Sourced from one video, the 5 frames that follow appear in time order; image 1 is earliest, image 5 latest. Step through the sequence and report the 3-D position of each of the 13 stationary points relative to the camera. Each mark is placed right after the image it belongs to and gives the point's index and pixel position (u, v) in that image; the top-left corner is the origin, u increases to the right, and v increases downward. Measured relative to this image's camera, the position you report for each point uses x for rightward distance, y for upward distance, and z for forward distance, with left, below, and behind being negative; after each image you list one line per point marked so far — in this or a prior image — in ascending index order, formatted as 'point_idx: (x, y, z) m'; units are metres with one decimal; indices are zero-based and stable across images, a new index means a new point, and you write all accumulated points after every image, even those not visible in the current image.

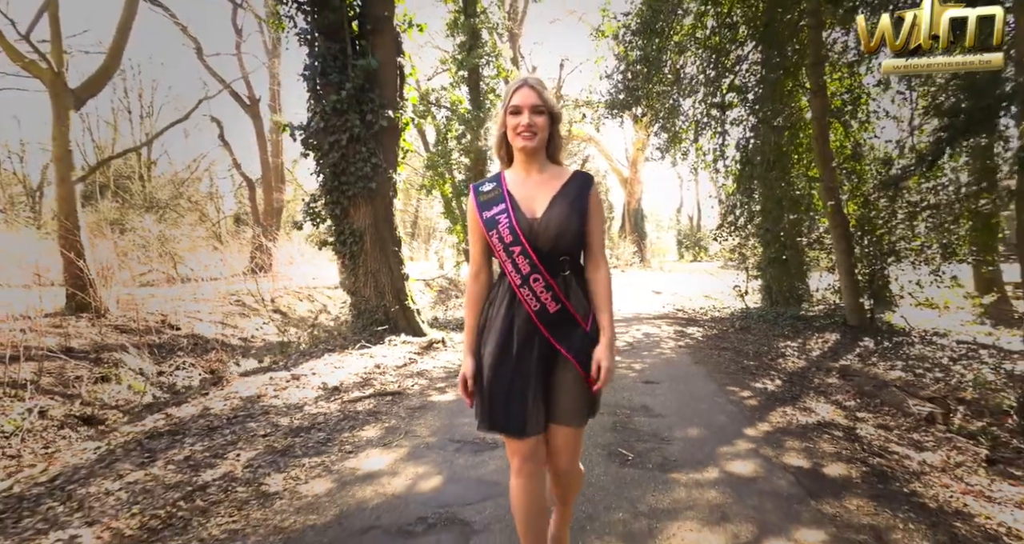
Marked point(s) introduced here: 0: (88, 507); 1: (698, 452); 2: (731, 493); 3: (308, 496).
0: (-1.8, -1.0, +2.4) m
1: (+1.1, -1.0, +3.3) m
2: (+1.1, -1.1, +2.7) m
3: (-0.9, -1.0, +2.6) m
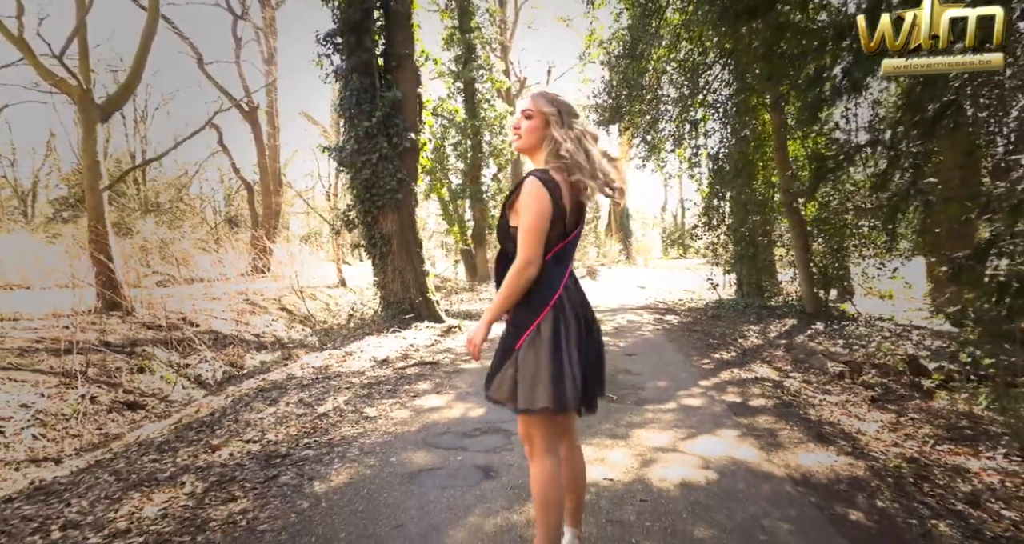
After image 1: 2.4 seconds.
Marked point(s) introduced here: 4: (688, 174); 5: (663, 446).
0: (-1.7, -1.0, +3.6) m
1: (+1.2, -1.0, +4.5) m
2: (+1.2, -1.0, +4.0) m
3: (-0.8, -1.0, +3.8) m
4: (+3.5, +2.0, +11.0) m
5: (+0.9, -1.0, +3.4) m
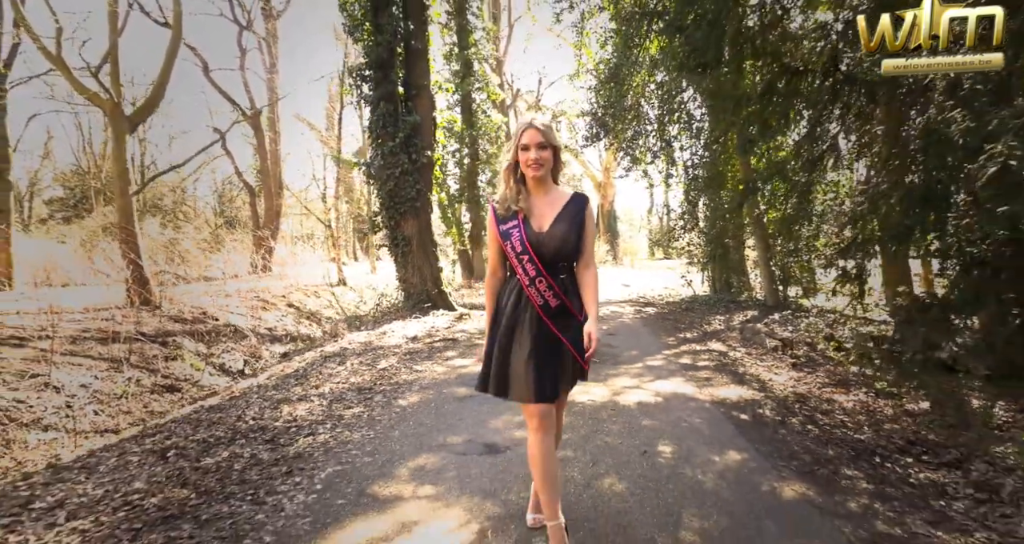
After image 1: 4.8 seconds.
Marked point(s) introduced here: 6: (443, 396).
0: (-1.6, -0.9, +5.0) m
1: (+1.3, -0.9, +6.0) m
2: (+1.3, -0.9, +5.4) m
3: (-0.7, -0.9, +5.2) m
4: (+3.5, +2.0, +12.5) m
5: (+1.0, -1.0, +4.8) m
6: (-0.5, -0.9, +4.2) m
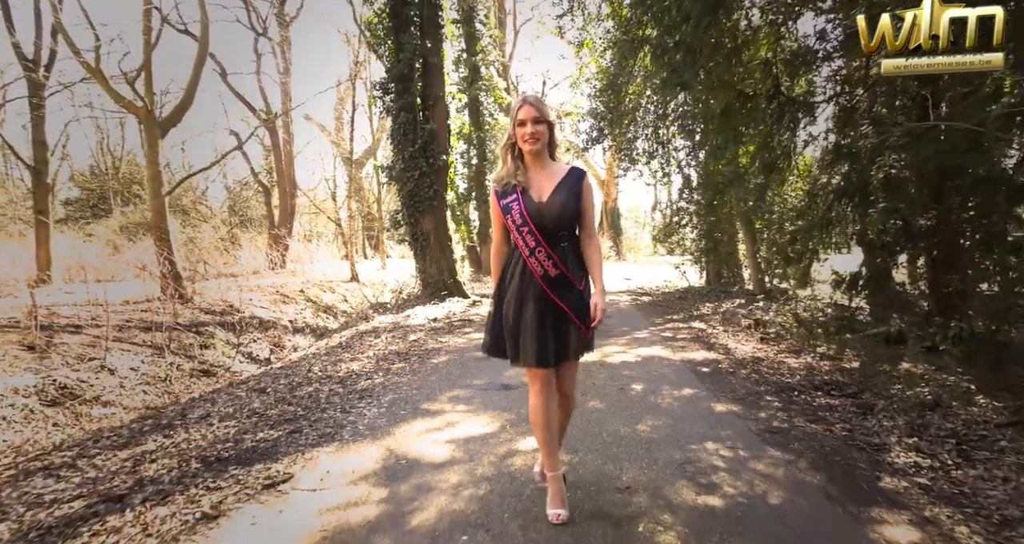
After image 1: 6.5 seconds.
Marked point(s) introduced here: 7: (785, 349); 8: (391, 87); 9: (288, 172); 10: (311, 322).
0: (-1.5, -0.8, +6.0) m
1: (+1.4, -0.8, +7.0) m
2: (+1.4, -0.8, +6.4) m
3: (-0.6, -0.8, +6.2) m
4: (+3.6, +2.2, +13.5) m
5: (+1.1, -0.8, +5.8) m
6: (-0.4, -0.8, +5.3) m
7: (+3.0, -0.9, +6.1) m
8: (-2.2, +3.2, +9.8) m
9: (-3.1, +1.4, +7.7) m
10: (-2.8, -0.7, +7.8) m
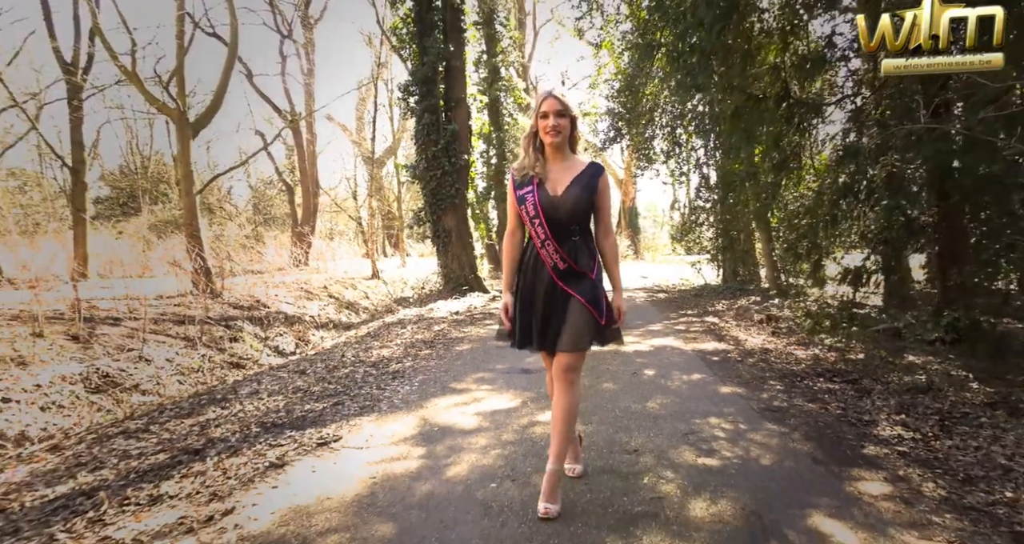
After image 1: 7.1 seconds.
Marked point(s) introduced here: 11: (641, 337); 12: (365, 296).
0: (-1.3, -0.7, +6.4) m
1: (+1.7, -0.7, +7.3) m
2: (+1.6, -0.7, +6.7) m
3: (-0.3, -0.7, +6.5) m
4: (+4.1, +2.3, +13.7) m
5: (+1.3, -0.8, +6.1) m
6: (-0.2, -0.7, +5.6) m
7: (+3.2, -0.8, +6.3) m
8: (-1.8, +3.3, +10.2) m
9: (-2.8, +1.5, +8.1) m
10: (-2.6, -0.6, +8.2) m
11: (+1.5, -0.8, +6.3) m
12: (-2.4, -0.4, +9.5) m
